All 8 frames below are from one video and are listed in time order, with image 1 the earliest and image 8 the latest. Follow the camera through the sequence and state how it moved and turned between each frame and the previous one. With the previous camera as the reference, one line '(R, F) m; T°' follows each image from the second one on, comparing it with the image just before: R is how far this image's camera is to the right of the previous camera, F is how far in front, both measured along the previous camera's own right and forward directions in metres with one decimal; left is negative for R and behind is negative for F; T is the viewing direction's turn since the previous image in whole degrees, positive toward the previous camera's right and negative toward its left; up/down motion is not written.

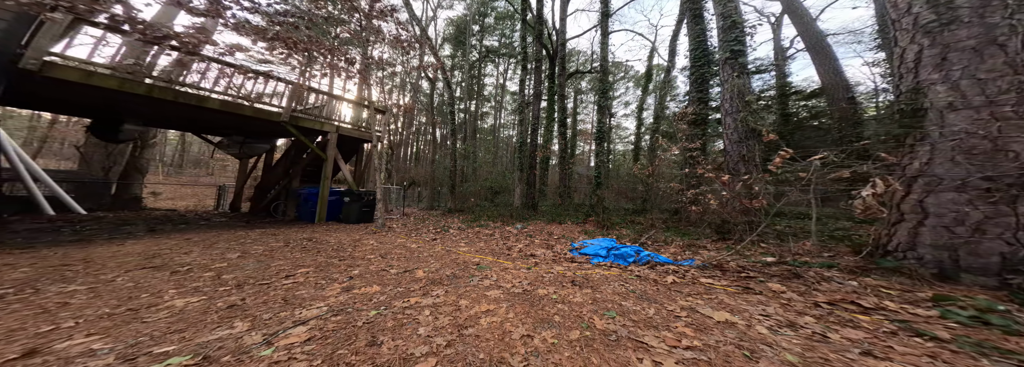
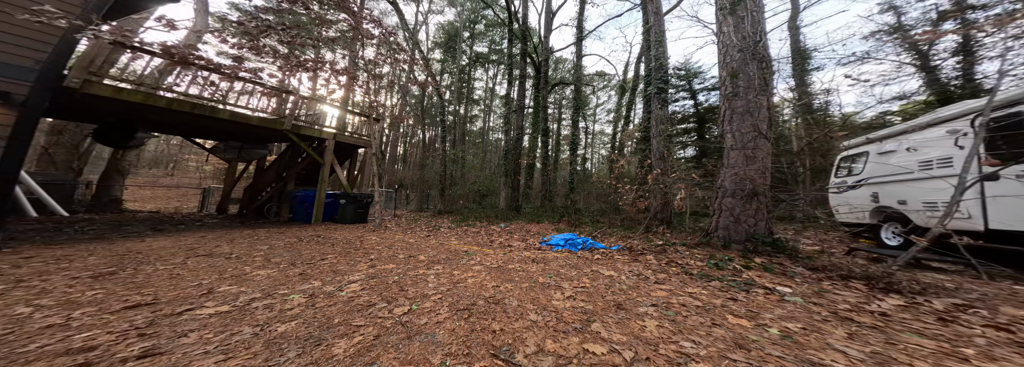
(+0.3, -1.4) m; +2°
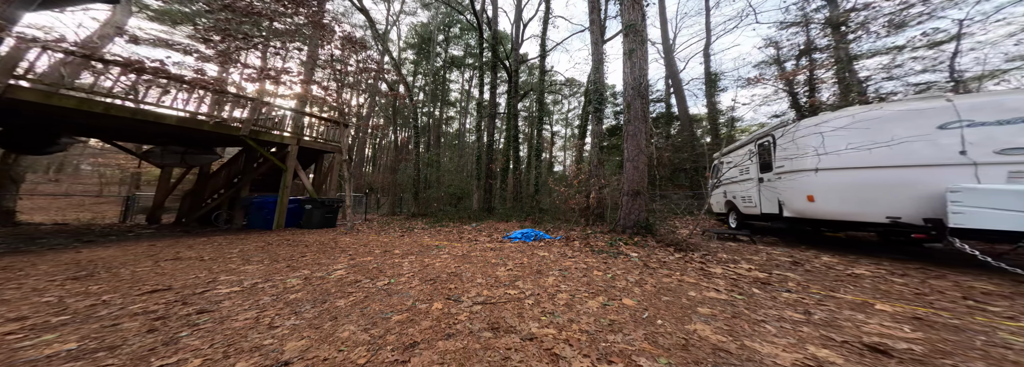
(+0.4, -1.2) m; +6°
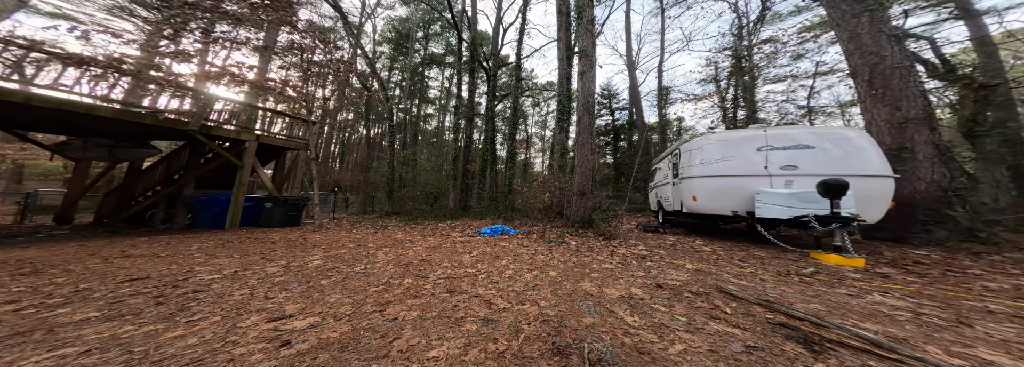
(+0.3, -0.8) m; +6°
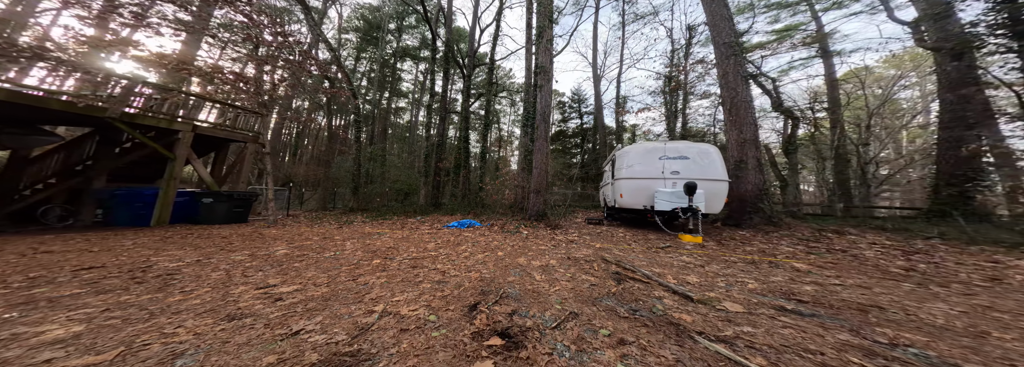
(+0.3, -0.8) m; +6°
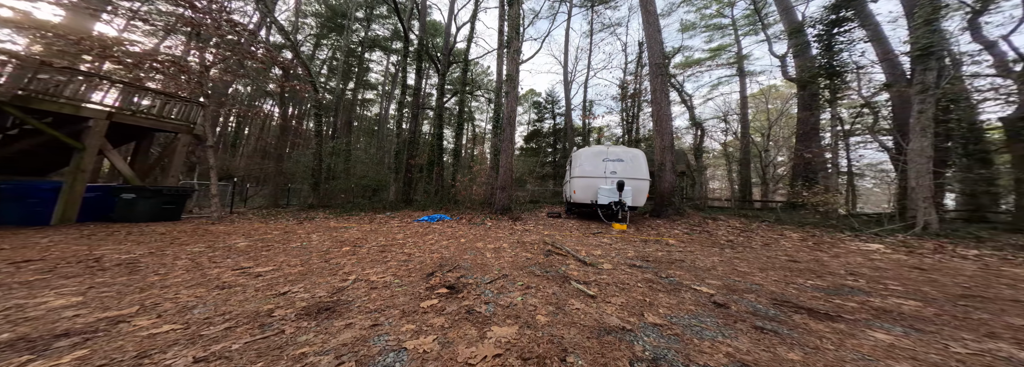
(+0.3, -0.6) m; +6°
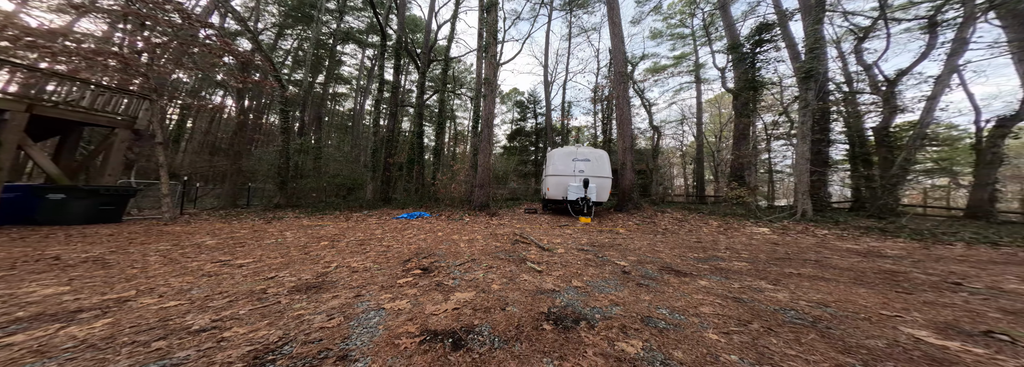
(+0.2, -0.4) m; +4°
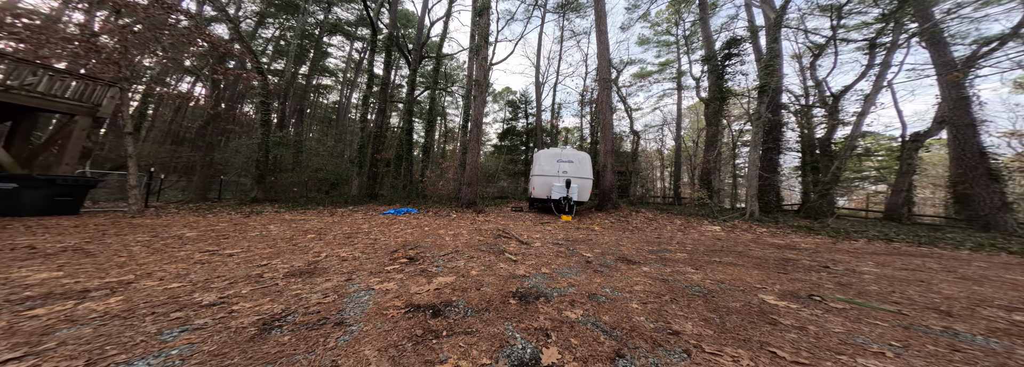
(+0.1, -0.2) m; +2°
